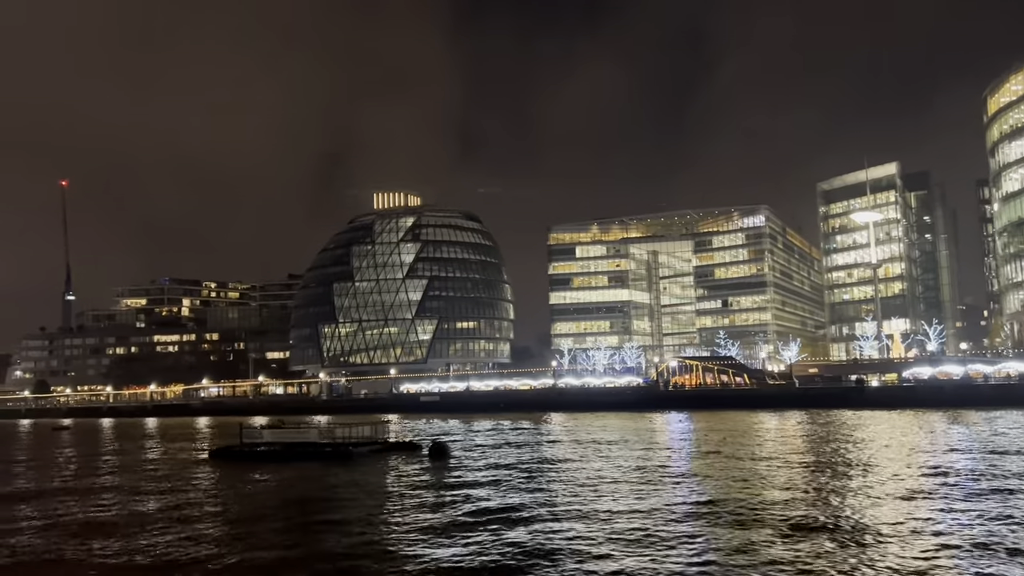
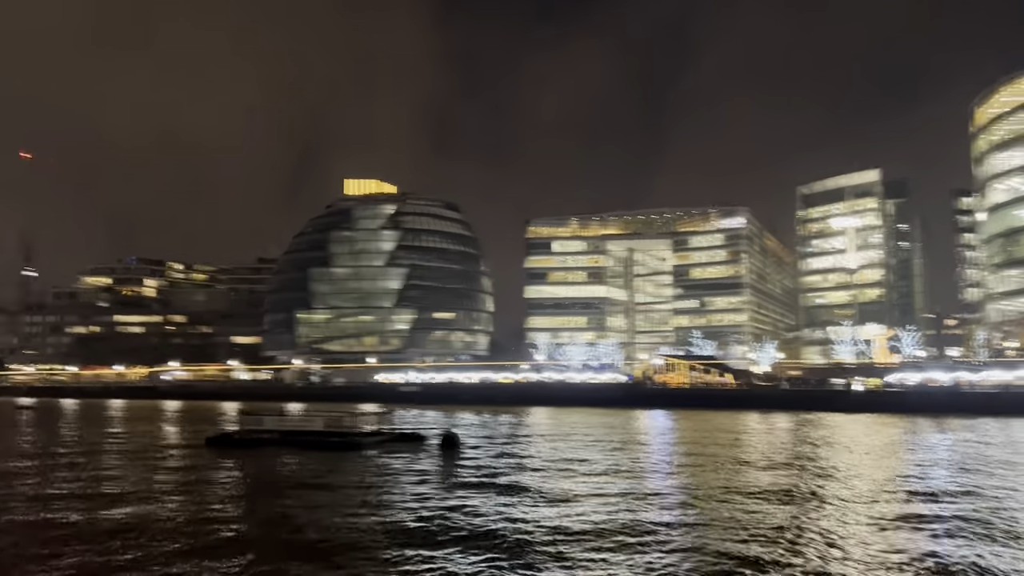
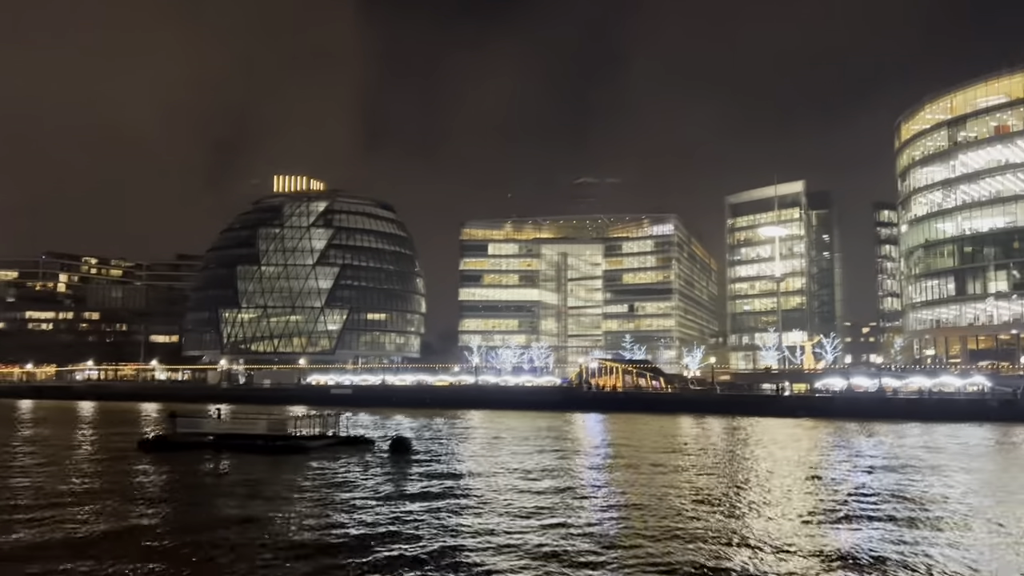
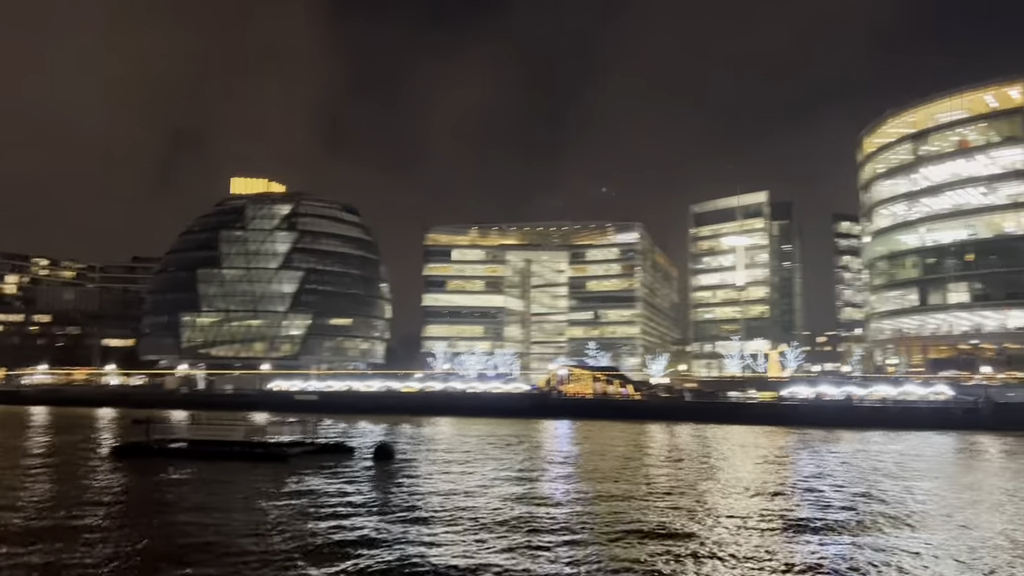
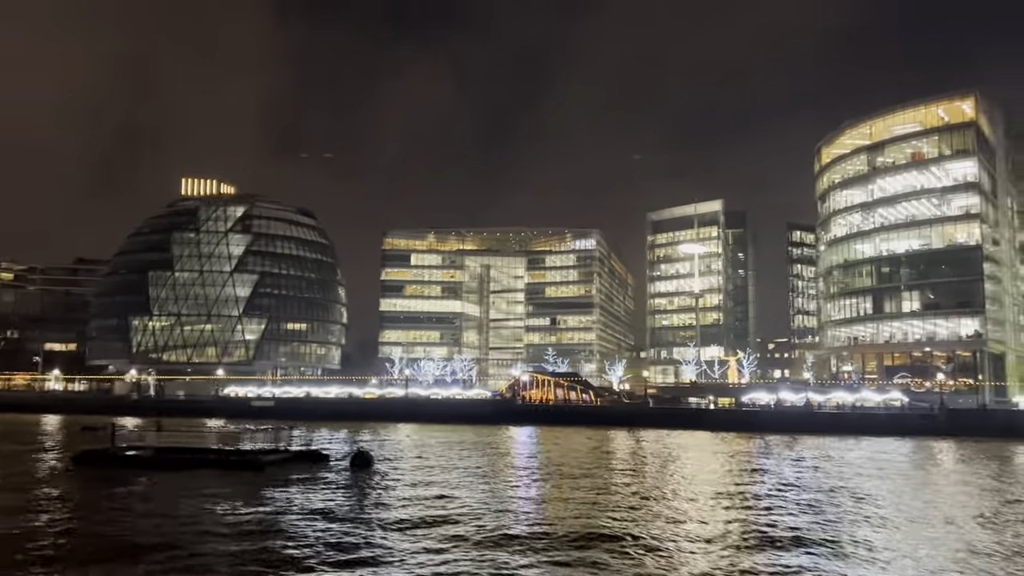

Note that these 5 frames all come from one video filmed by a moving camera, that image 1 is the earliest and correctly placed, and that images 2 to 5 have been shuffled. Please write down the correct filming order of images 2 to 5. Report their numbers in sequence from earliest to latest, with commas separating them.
2, 3, 4, 5
